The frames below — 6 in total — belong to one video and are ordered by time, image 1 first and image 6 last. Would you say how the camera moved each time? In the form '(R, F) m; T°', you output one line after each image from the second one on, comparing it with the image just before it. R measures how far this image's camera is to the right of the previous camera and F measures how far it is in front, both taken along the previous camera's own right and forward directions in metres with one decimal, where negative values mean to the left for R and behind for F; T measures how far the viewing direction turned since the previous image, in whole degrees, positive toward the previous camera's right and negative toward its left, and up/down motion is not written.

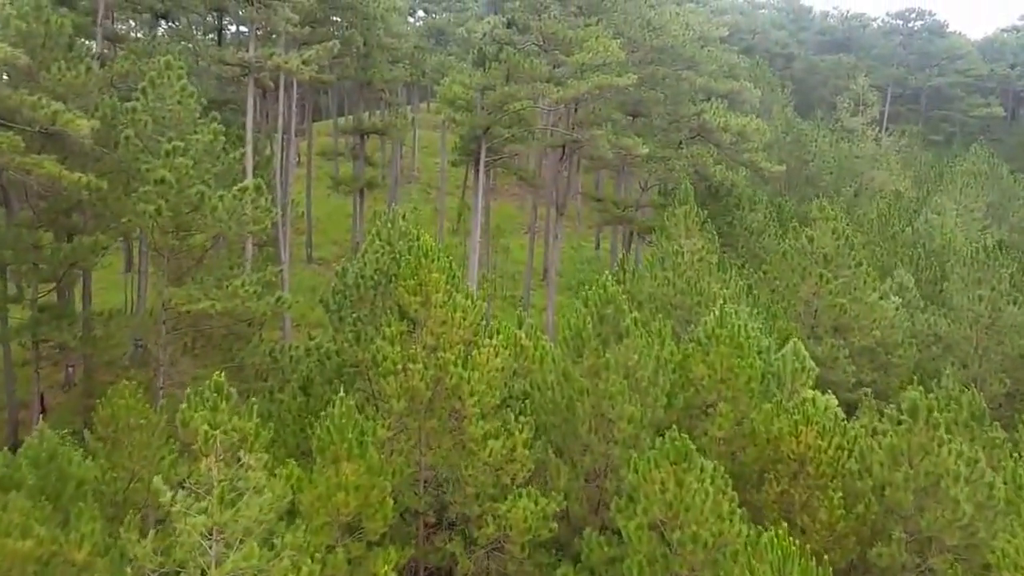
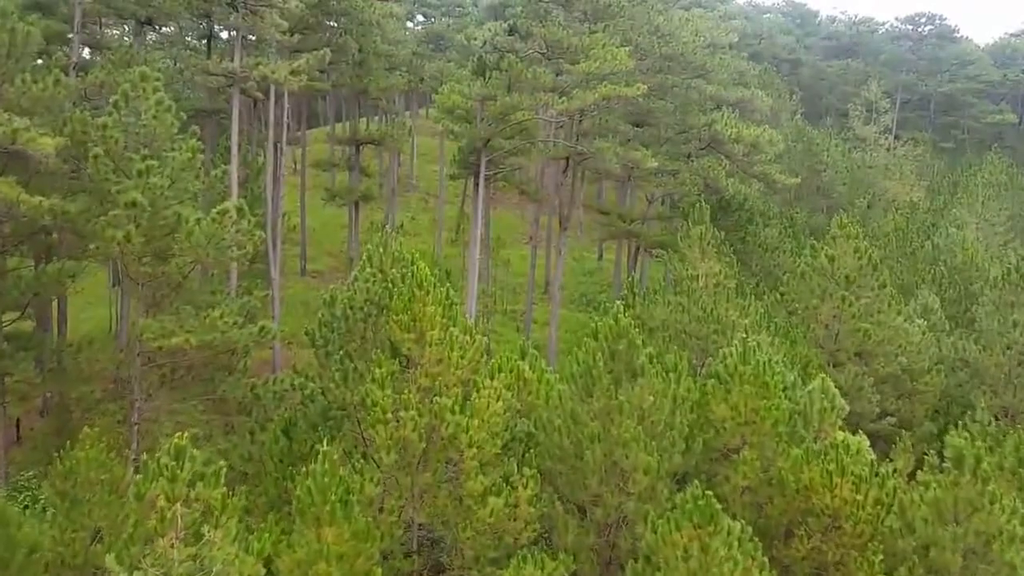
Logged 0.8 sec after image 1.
(0.0, +1.1) m; 0°
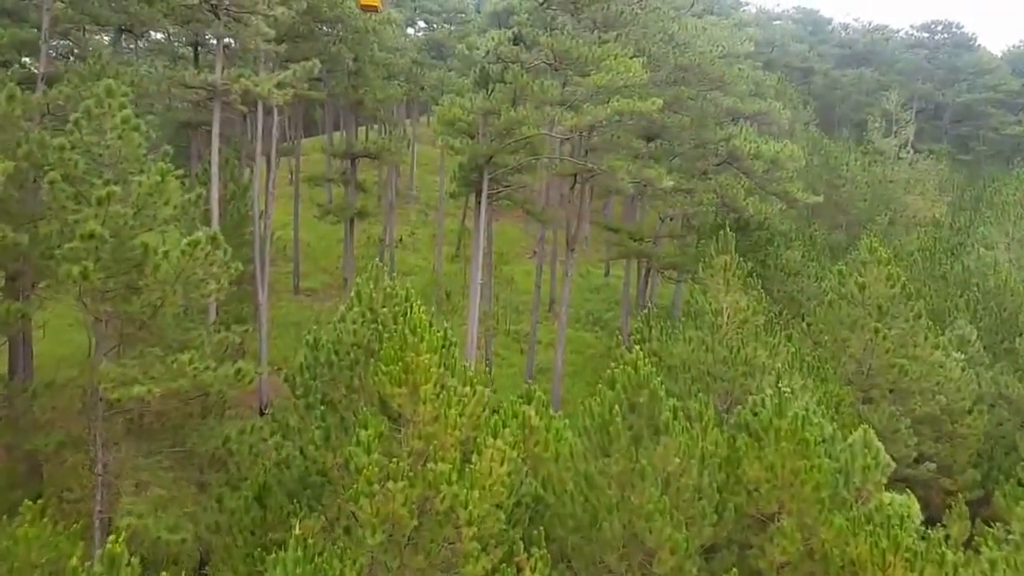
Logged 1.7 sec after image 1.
(-0.1, +1.4) m; 0°
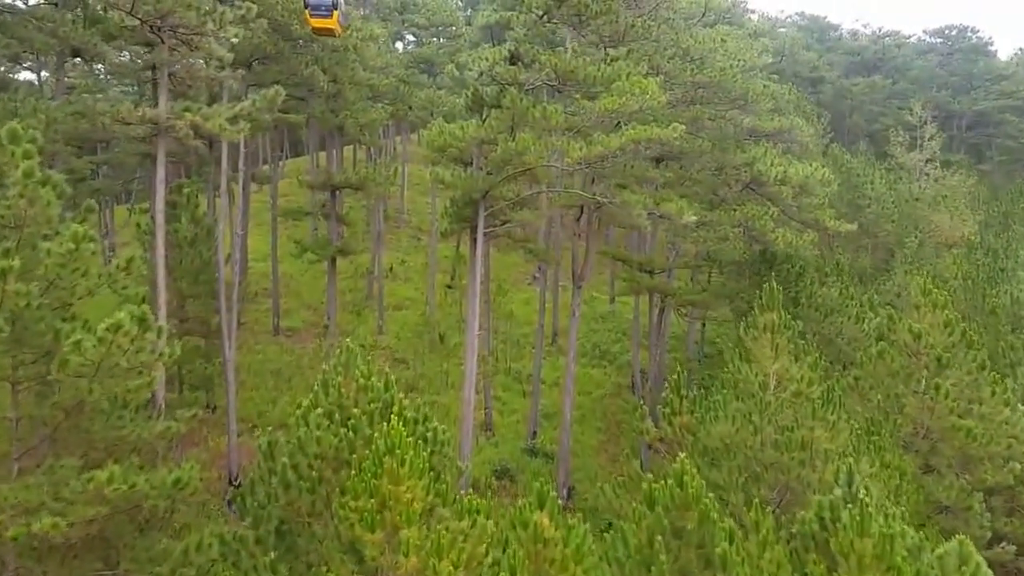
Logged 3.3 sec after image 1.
(-0.1, +2.4) m; 0°
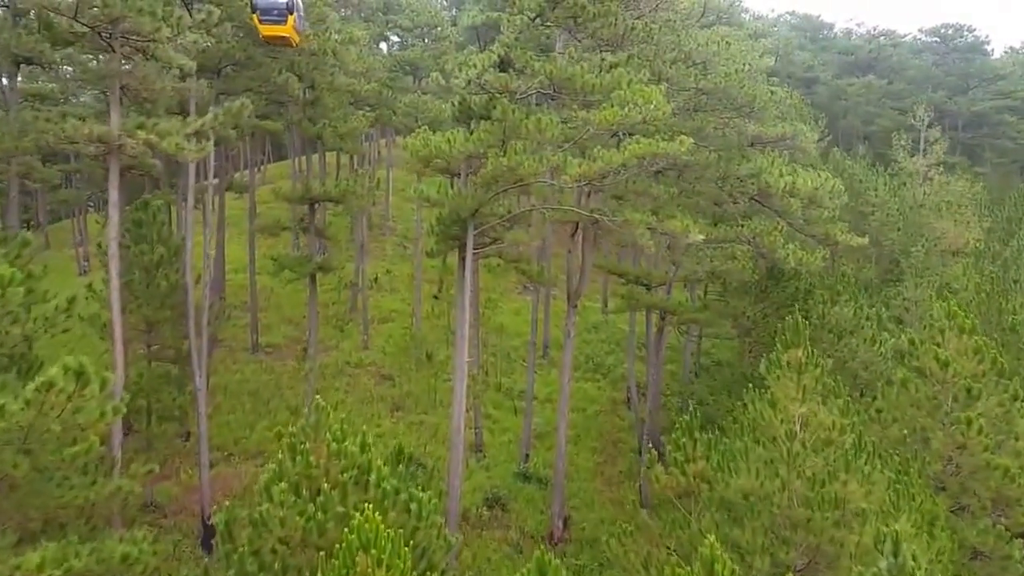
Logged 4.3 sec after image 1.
(-0.1, +1.3) m; +1°
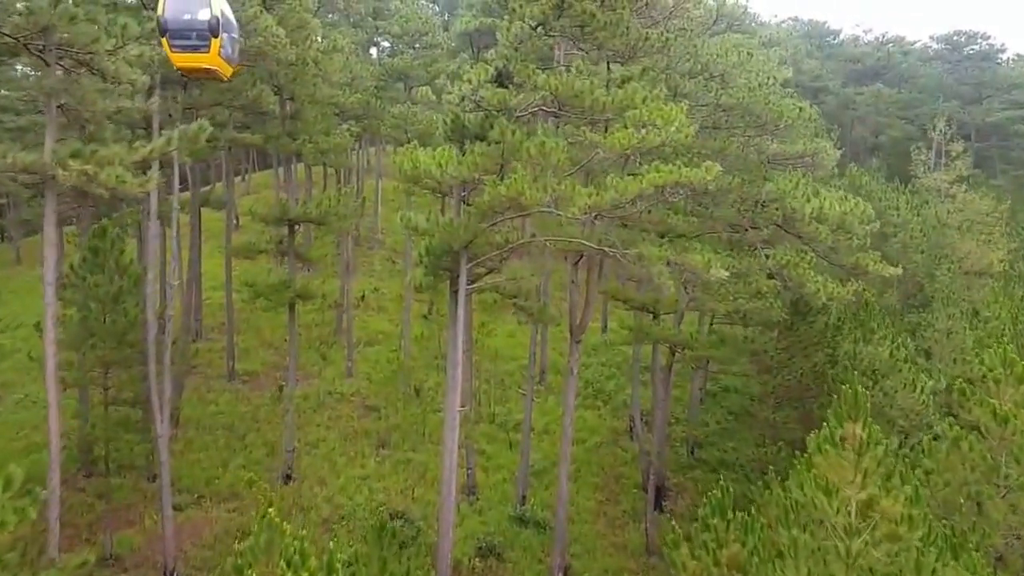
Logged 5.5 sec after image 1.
(-0.1, +1.7) m; 0°
